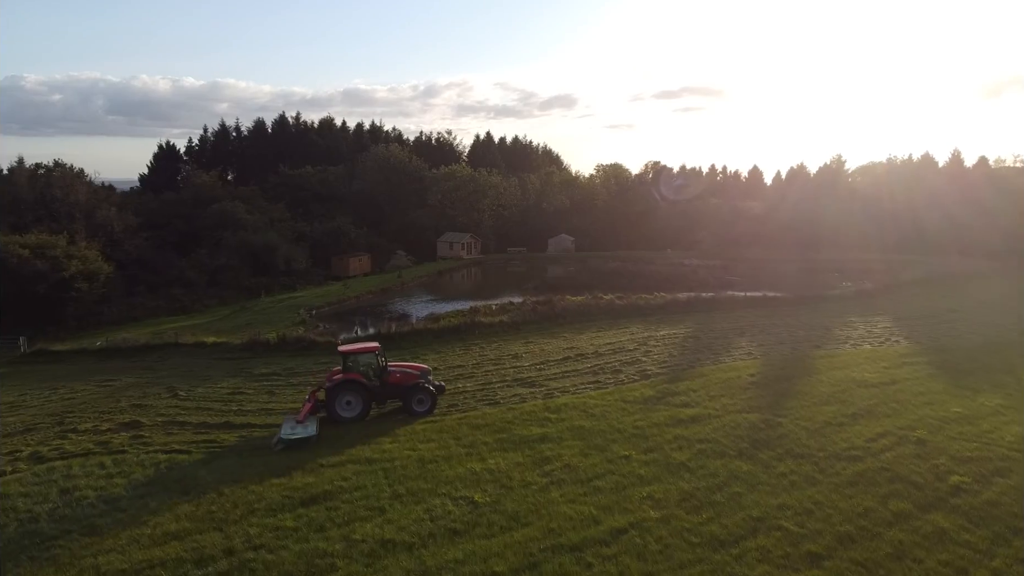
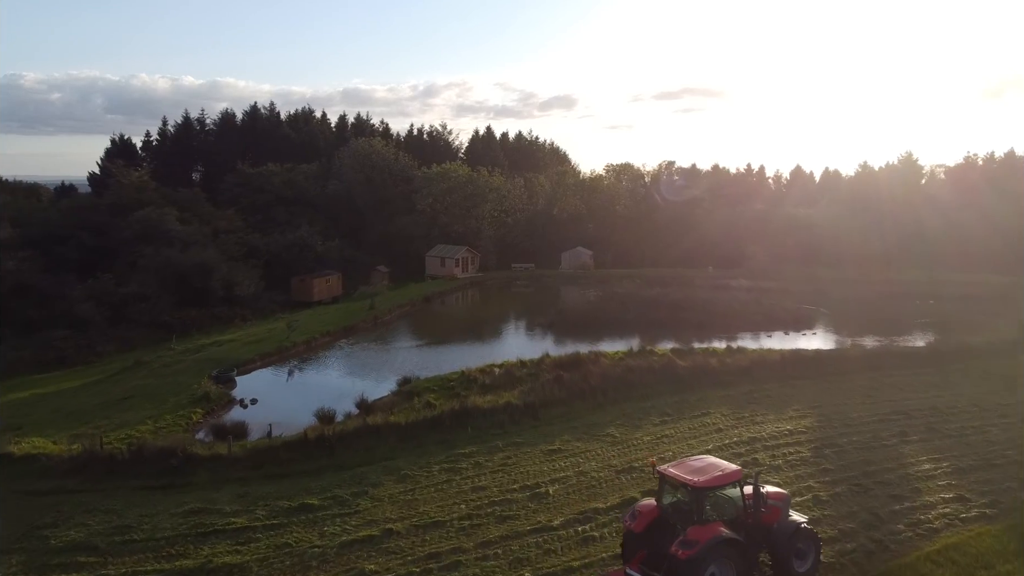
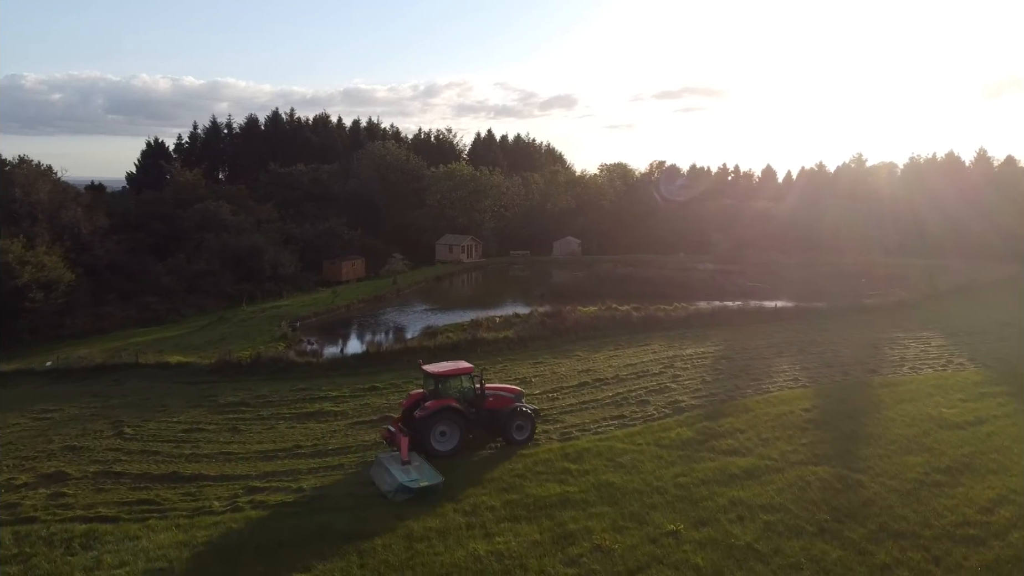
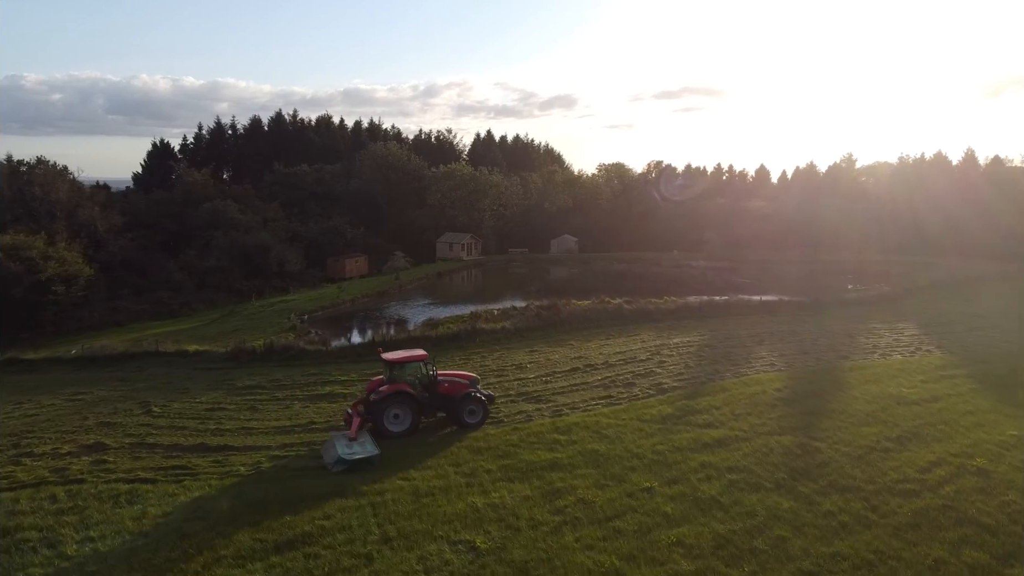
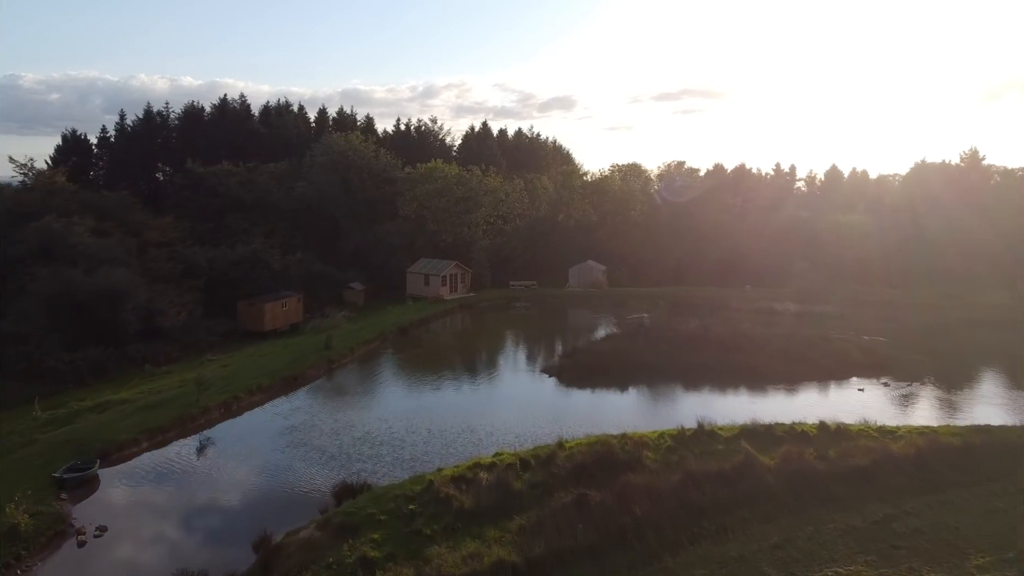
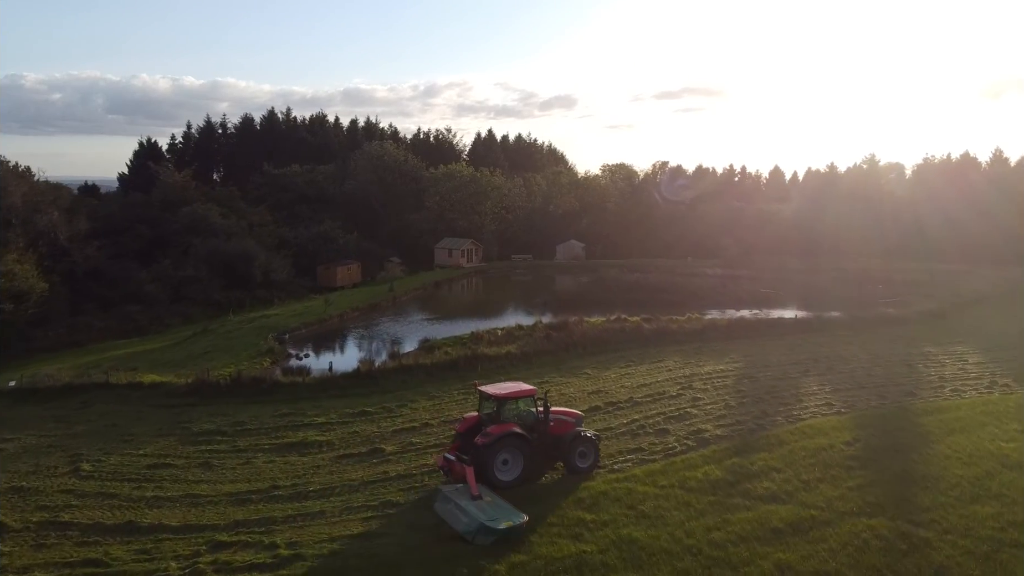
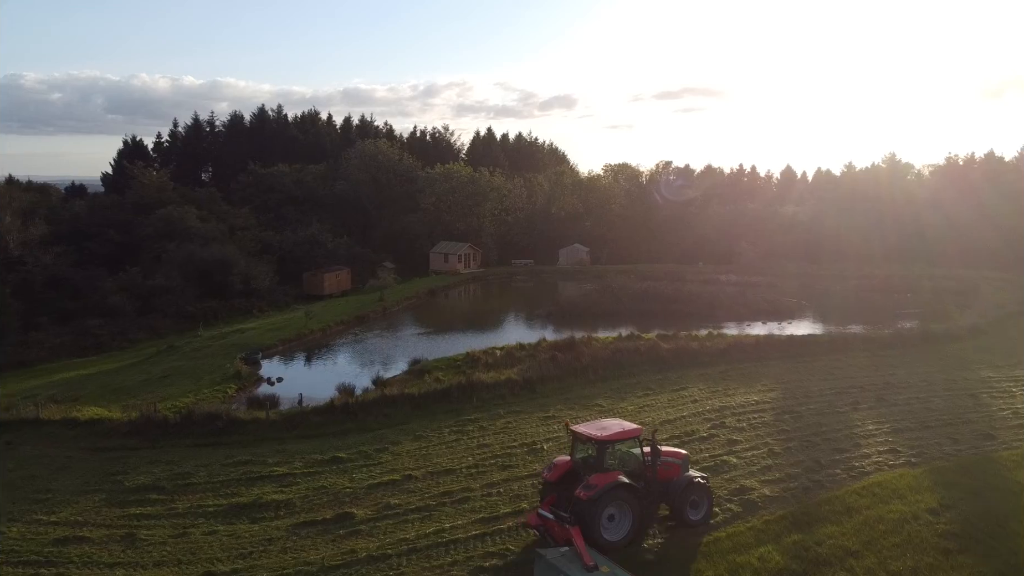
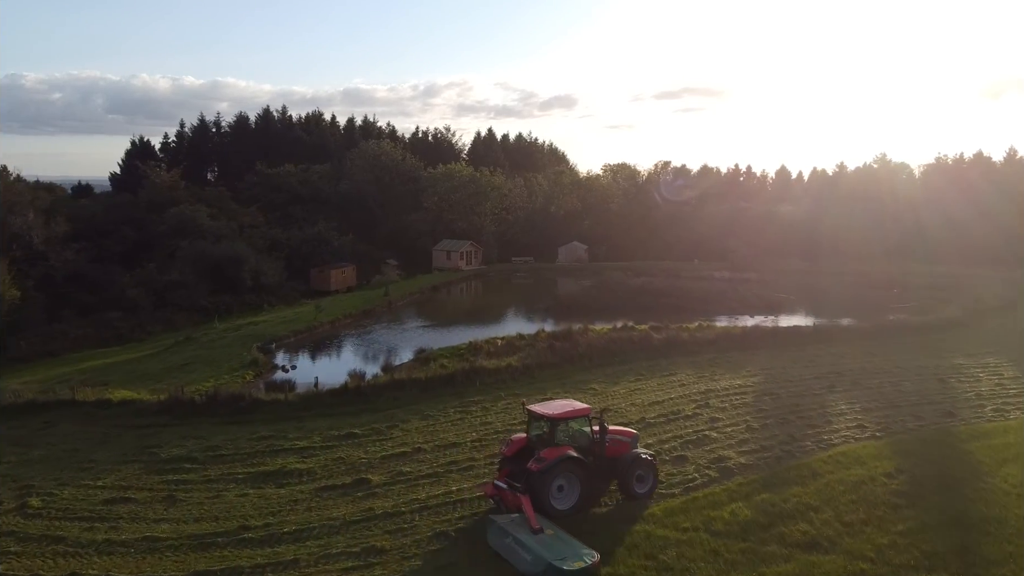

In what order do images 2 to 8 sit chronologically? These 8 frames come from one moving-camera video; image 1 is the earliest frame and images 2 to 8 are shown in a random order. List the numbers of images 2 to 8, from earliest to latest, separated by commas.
4, 3, 6, 8, 7, 2, 5
